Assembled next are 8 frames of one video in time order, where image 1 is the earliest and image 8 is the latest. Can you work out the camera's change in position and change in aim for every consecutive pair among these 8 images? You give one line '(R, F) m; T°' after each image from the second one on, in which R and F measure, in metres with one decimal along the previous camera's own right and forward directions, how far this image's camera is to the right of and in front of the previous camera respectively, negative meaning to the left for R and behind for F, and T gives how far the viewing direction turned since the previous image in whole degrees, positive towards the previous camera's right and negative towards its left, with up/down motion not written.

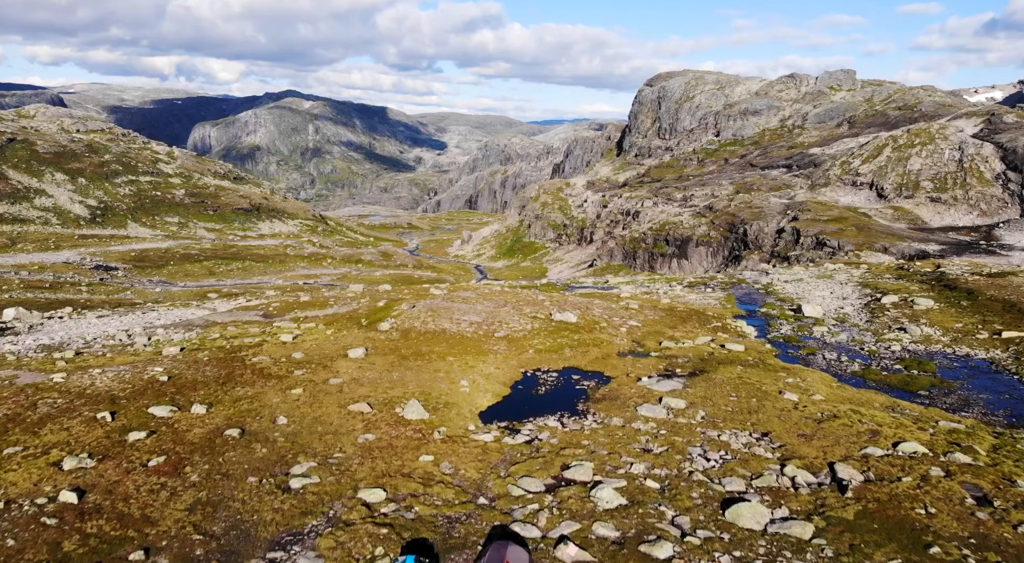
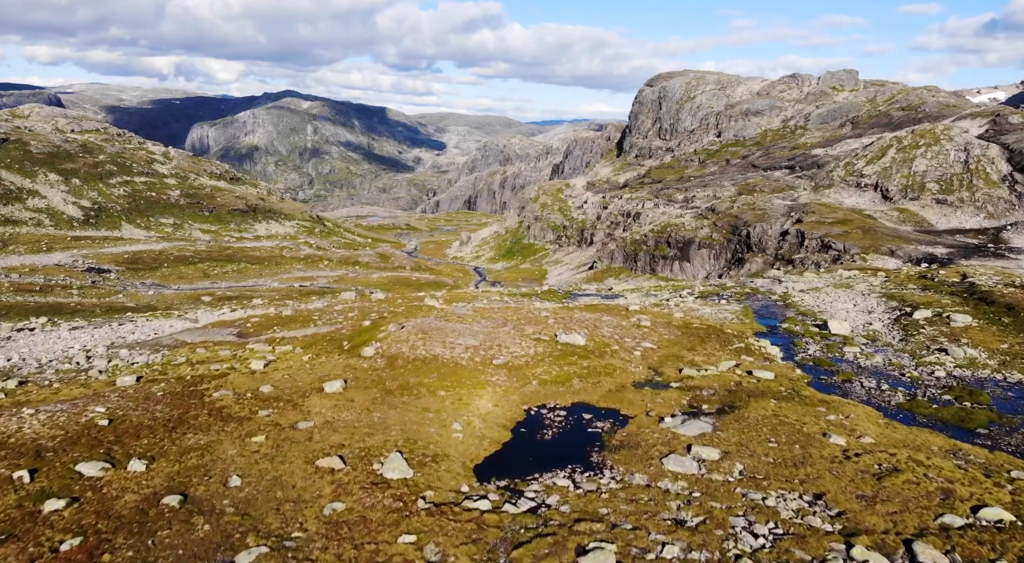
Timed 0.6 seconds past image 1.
(0.0, +2.2) m; 0°
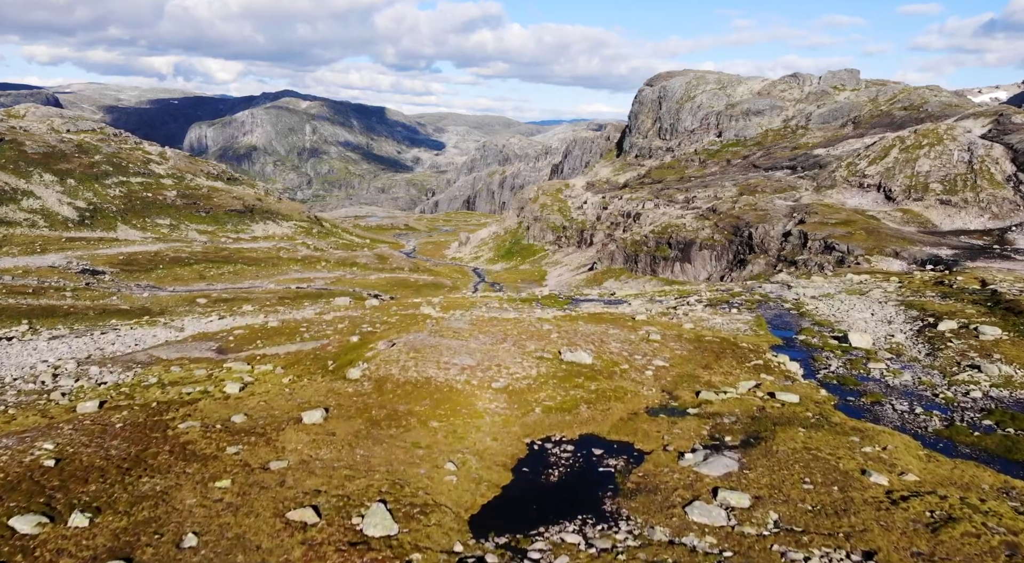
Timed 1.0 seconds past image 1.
(0.0, +1.5) m; 0°
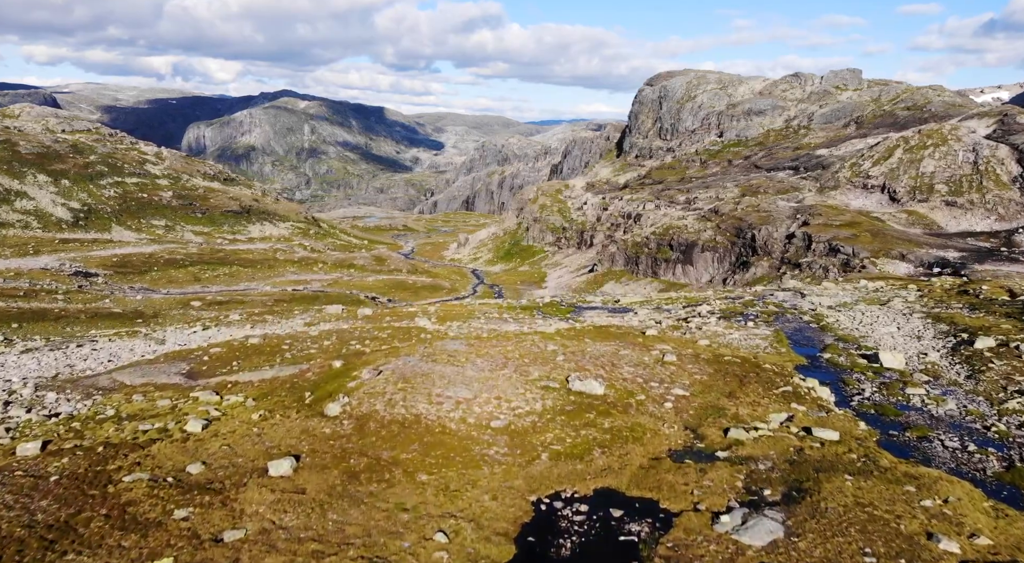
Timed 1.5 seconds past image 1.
(0.0, +1.9) m; 0°
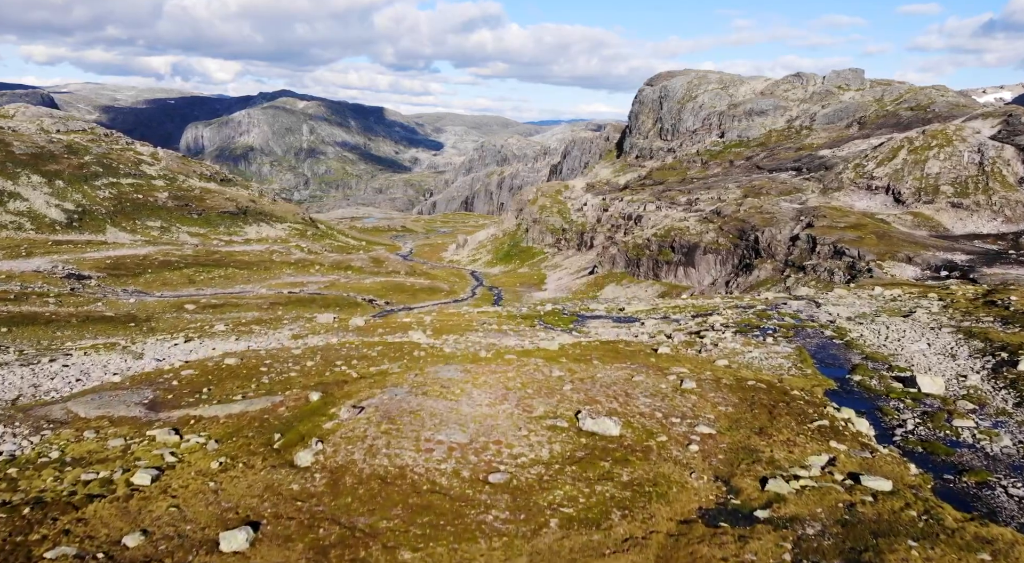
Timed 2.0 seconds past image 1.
(0.0, +1.9) m; 0°
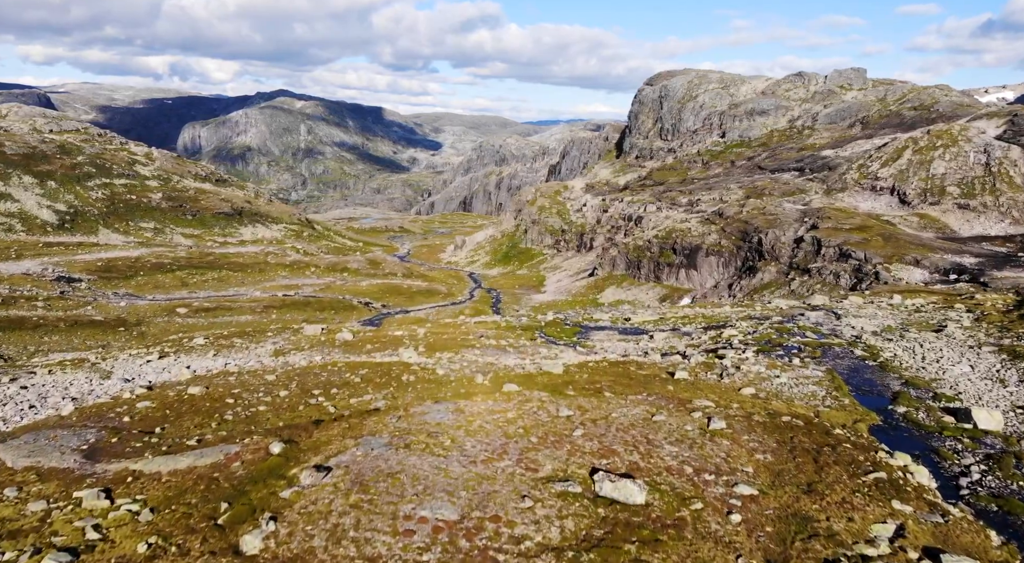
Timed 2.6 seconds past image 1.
(0.0, +2.3) m; 0°
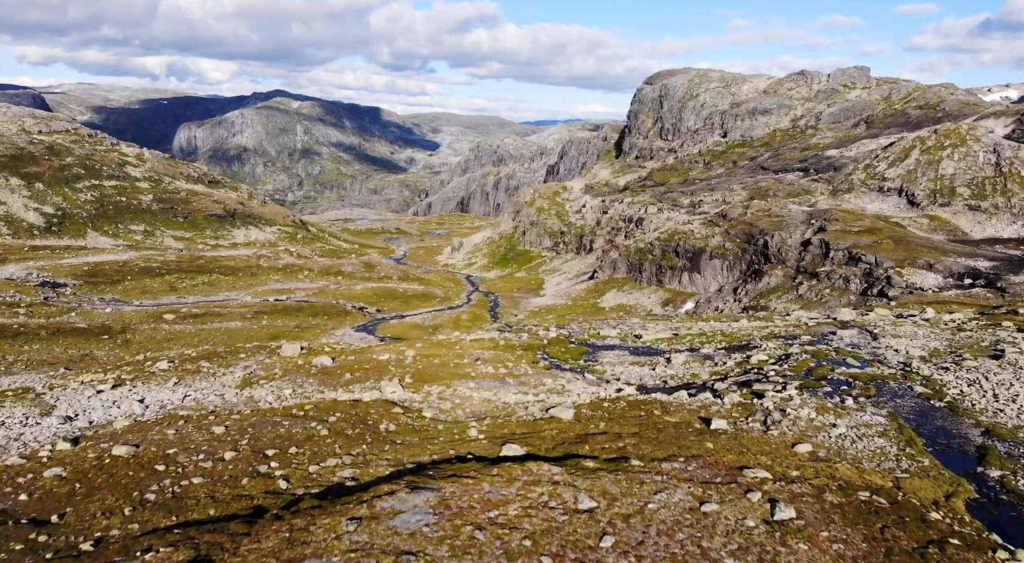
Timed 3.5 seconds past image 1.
(-0.1, +3.5) m; 0°
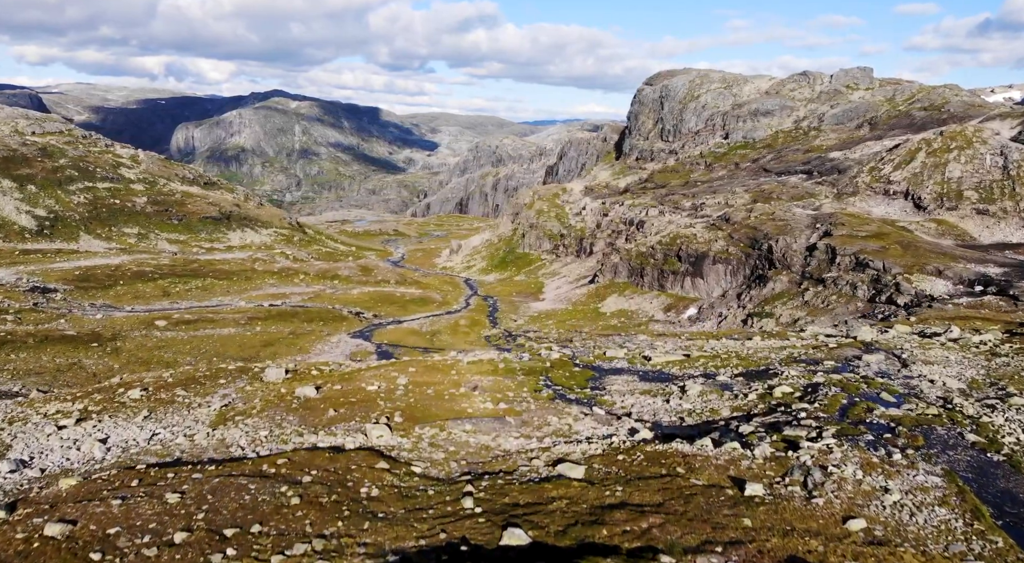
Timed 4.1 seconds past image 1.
(-0.1, +2.3) m; 0°
